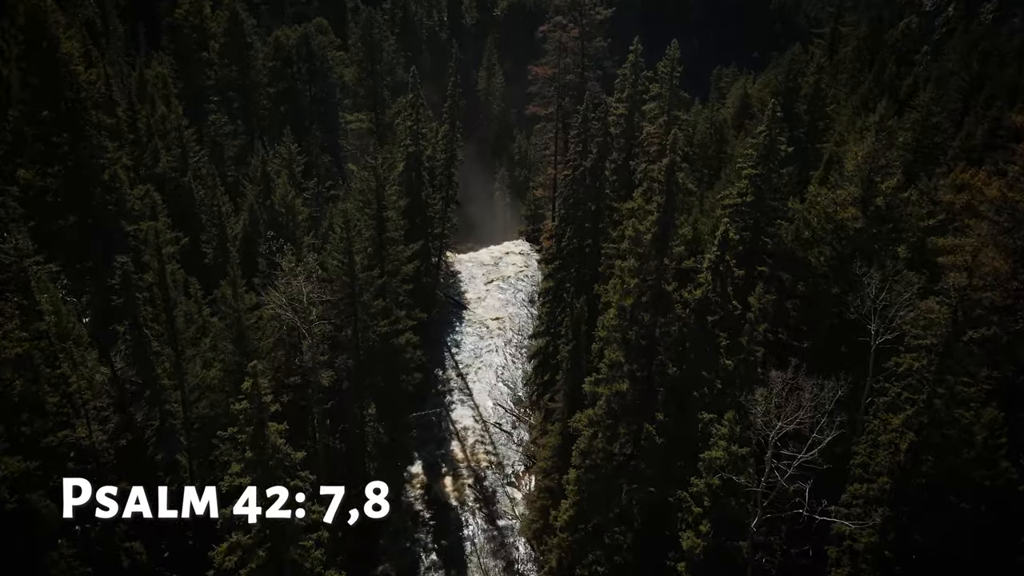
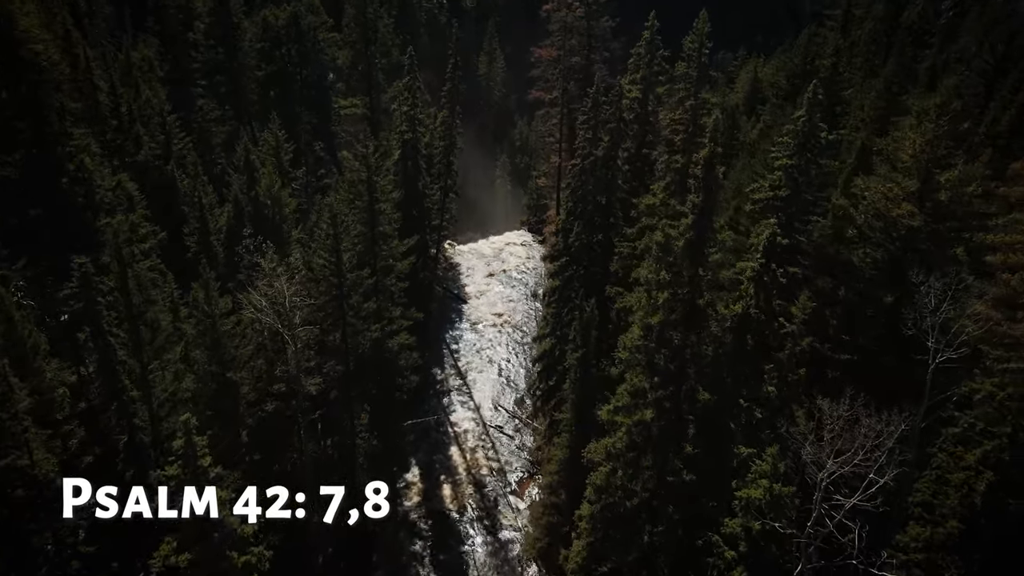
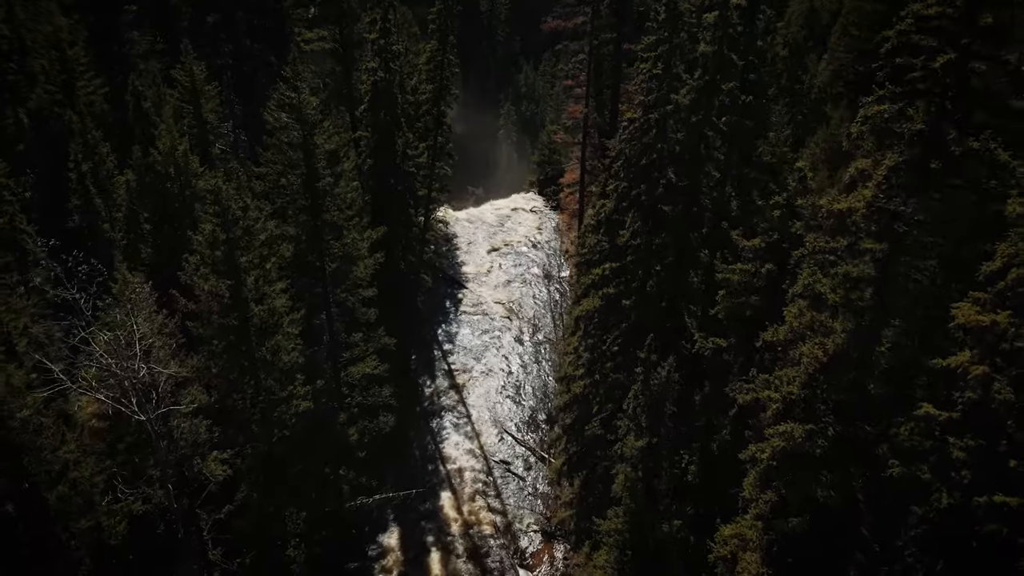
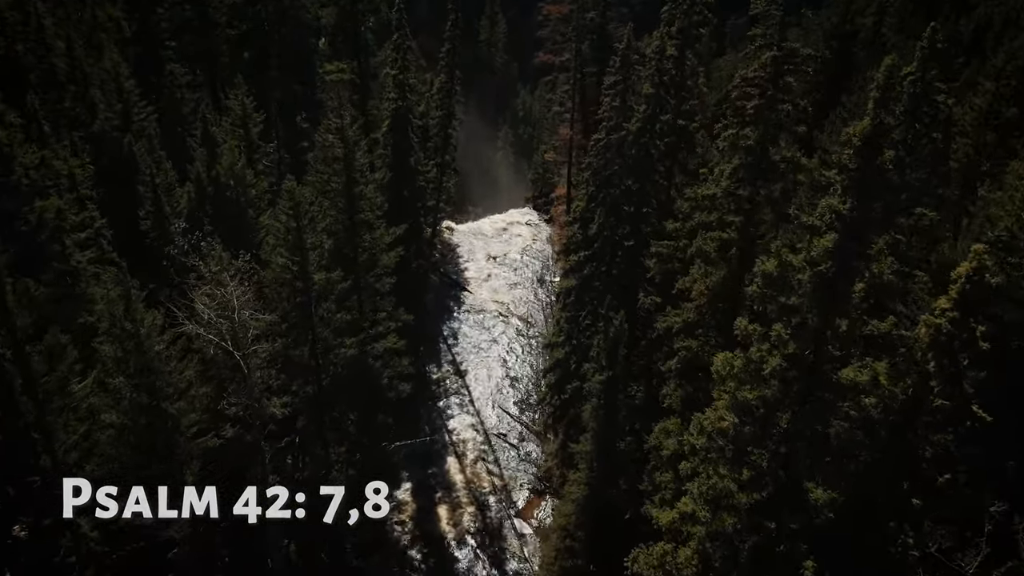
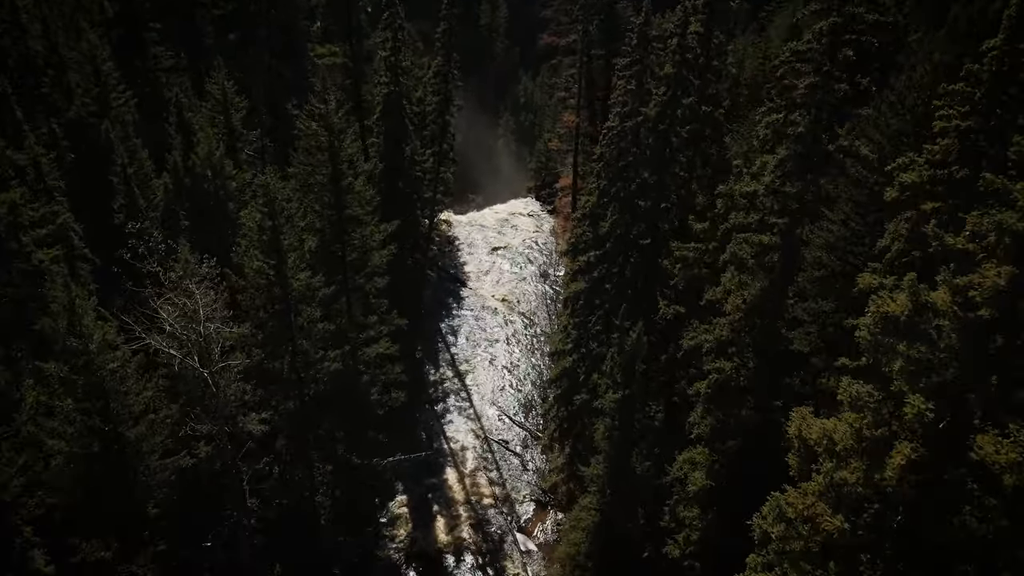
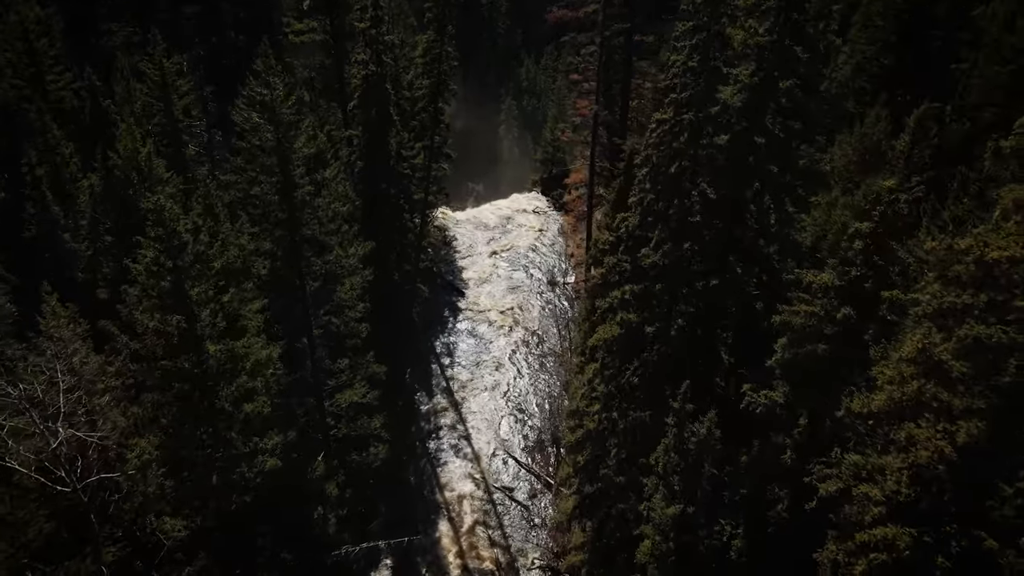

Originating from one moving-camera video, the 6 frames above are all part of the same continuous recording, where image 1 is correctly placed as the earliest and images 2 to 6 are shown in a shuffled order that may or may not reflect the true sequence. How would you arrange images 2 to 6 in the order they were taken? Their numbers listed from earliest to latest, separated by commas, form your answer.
2, 4, 5, 3, 6
